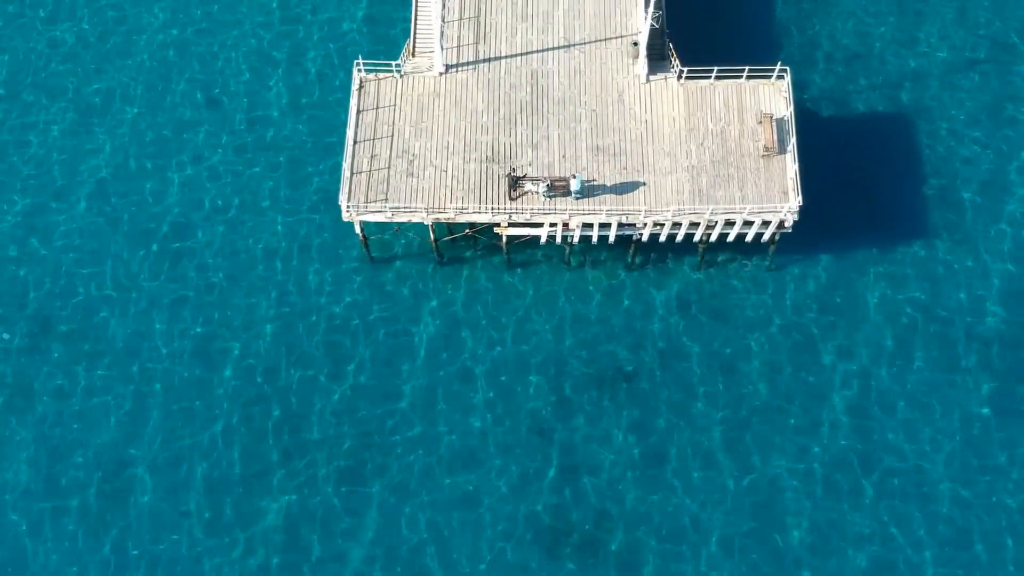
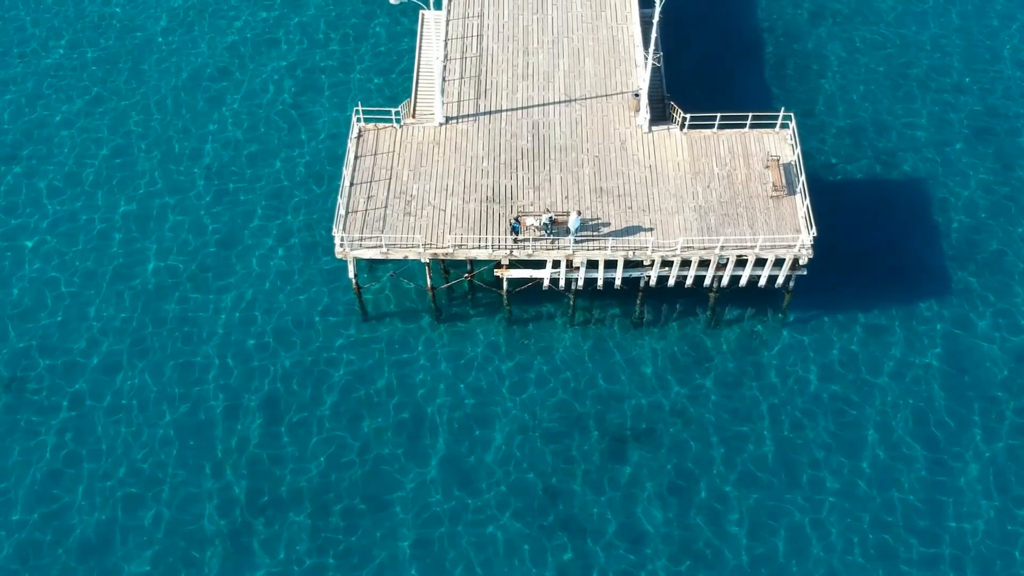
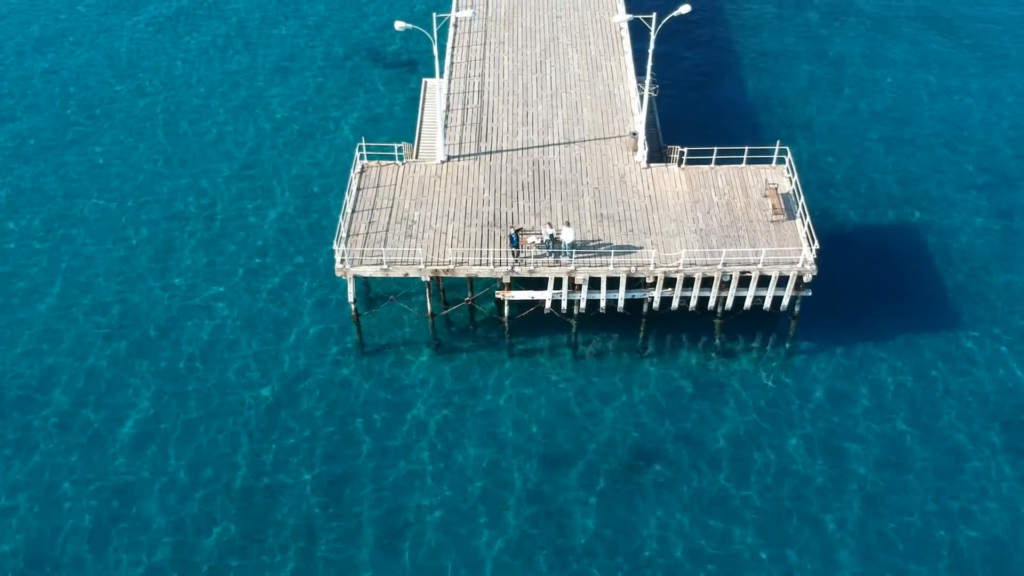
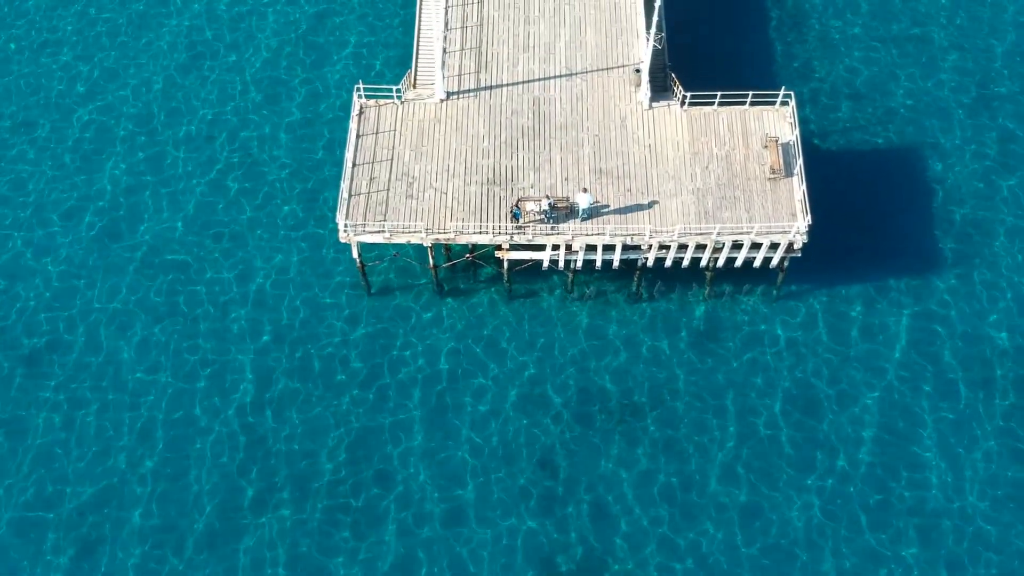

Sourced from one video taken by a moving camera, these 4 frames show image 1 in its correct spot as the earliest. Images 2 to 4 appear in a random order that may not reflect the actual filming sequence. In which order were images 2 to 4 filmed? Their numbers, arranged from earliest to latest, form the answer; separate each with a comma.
4, 2, 3
